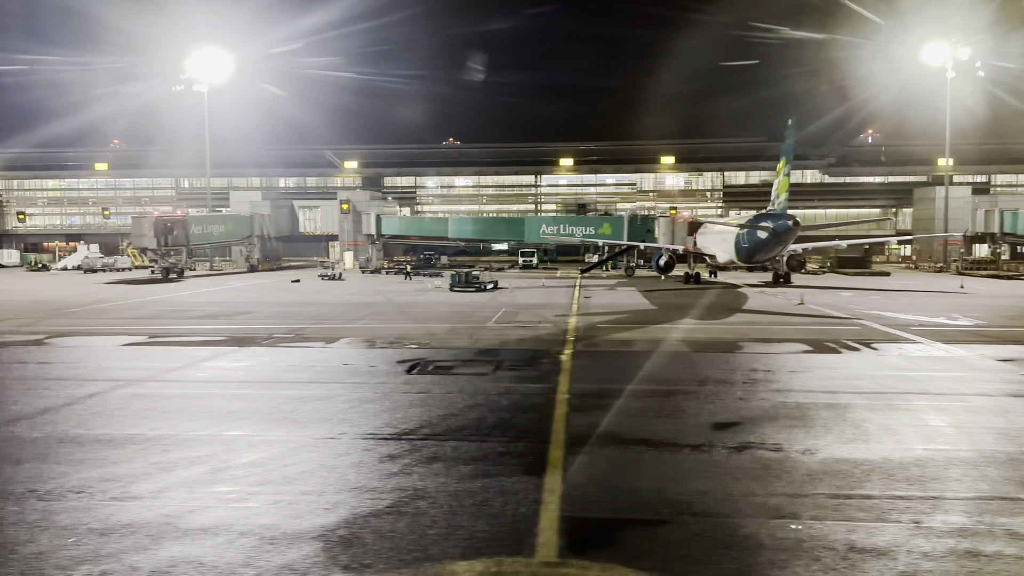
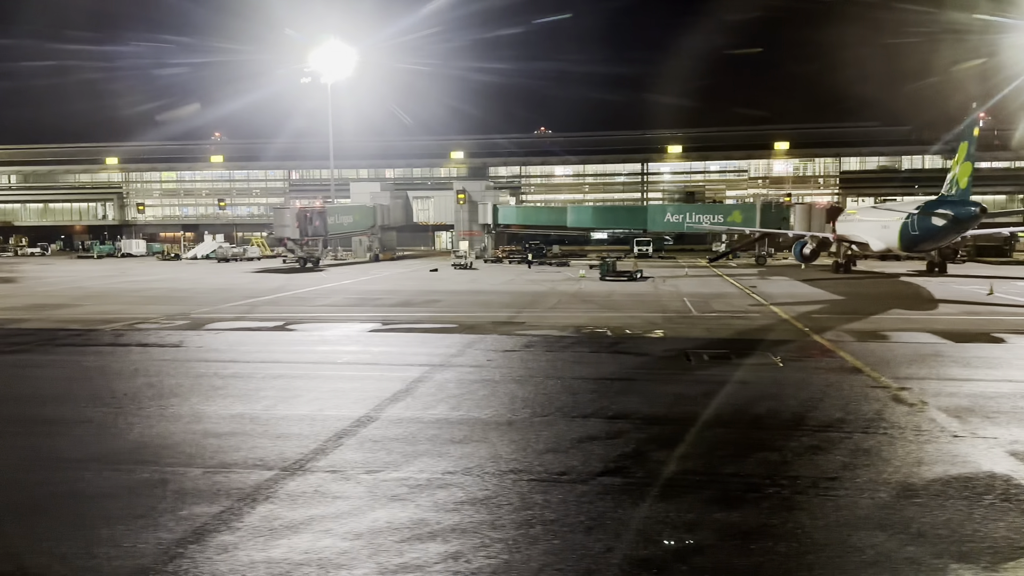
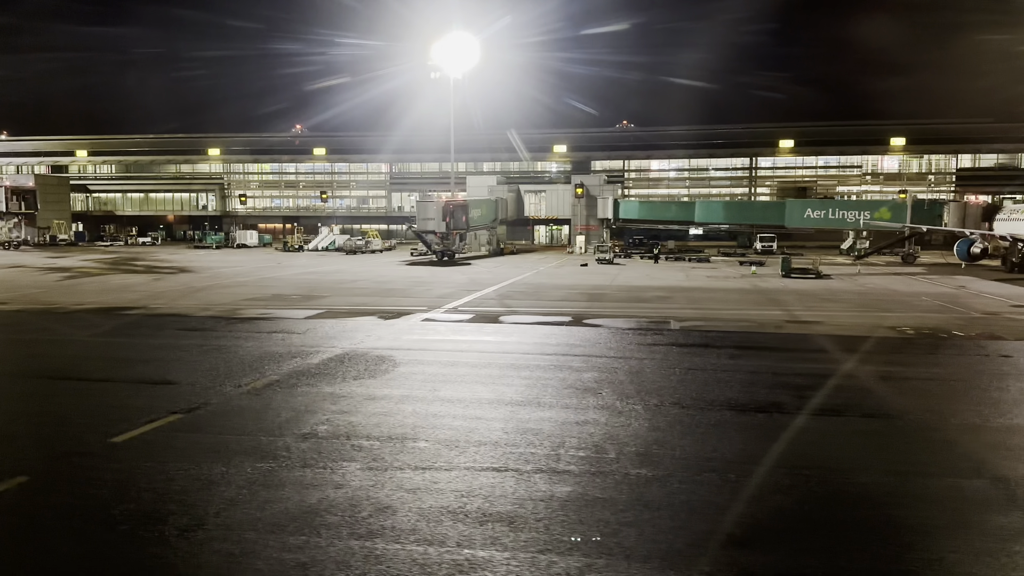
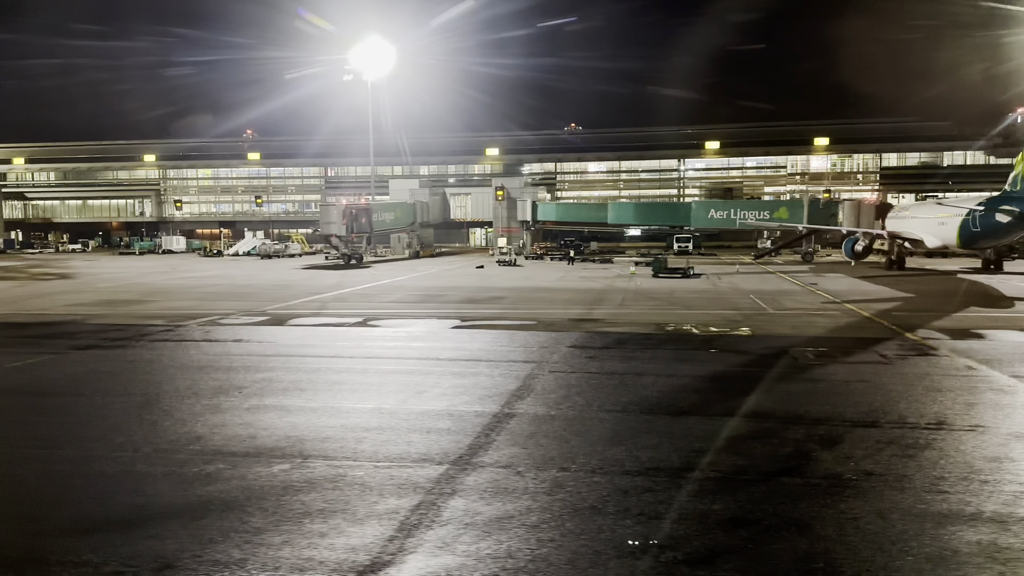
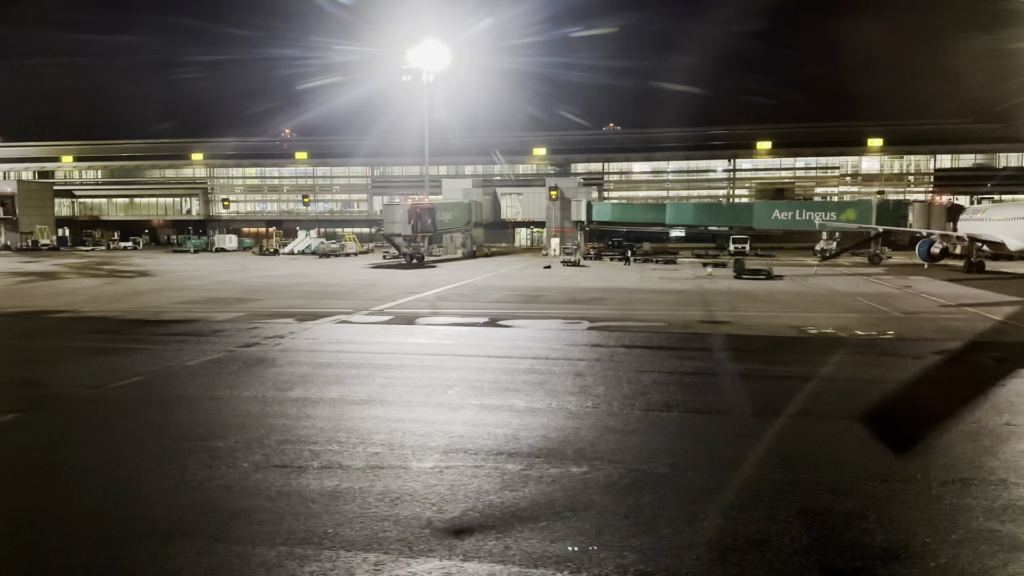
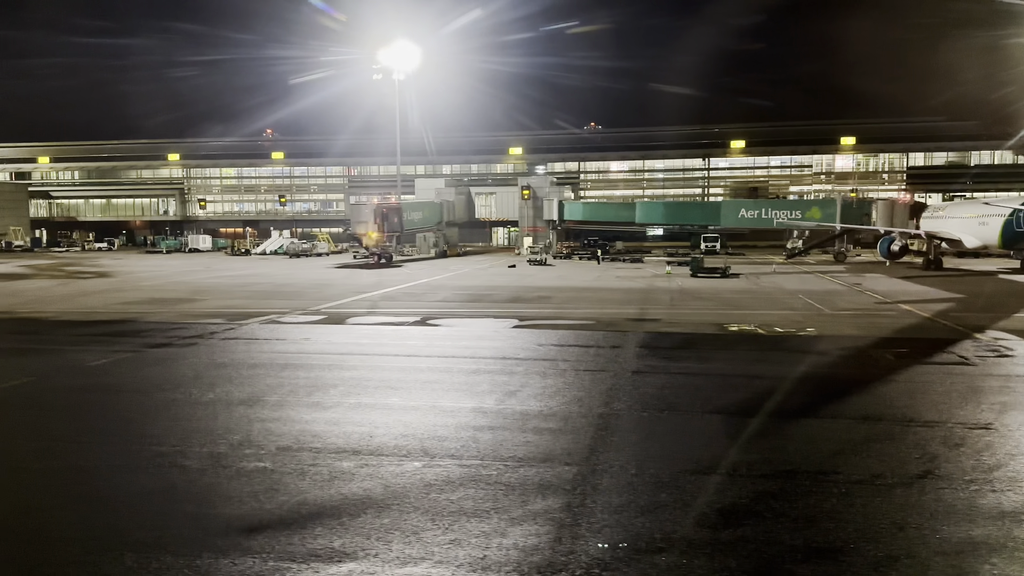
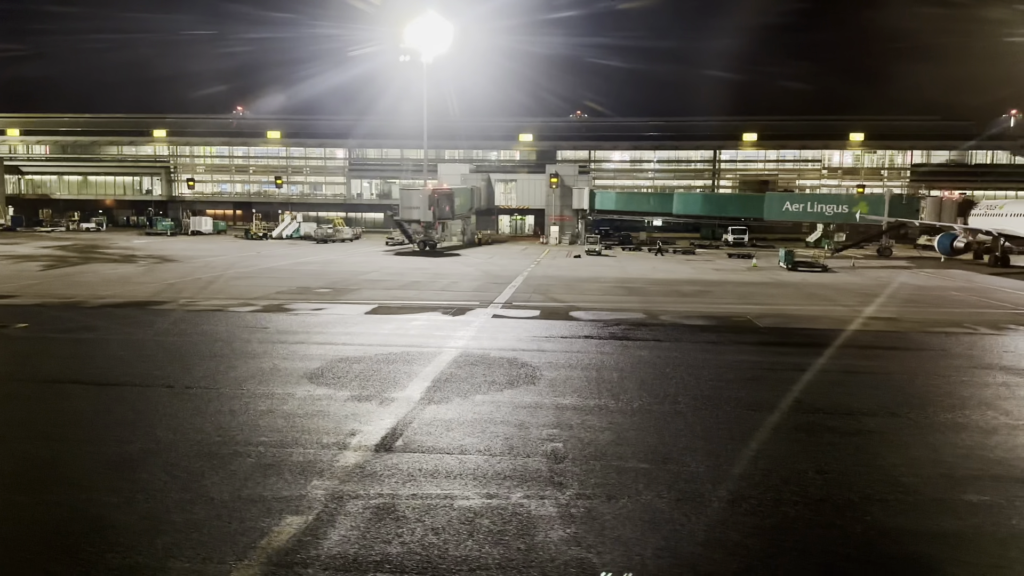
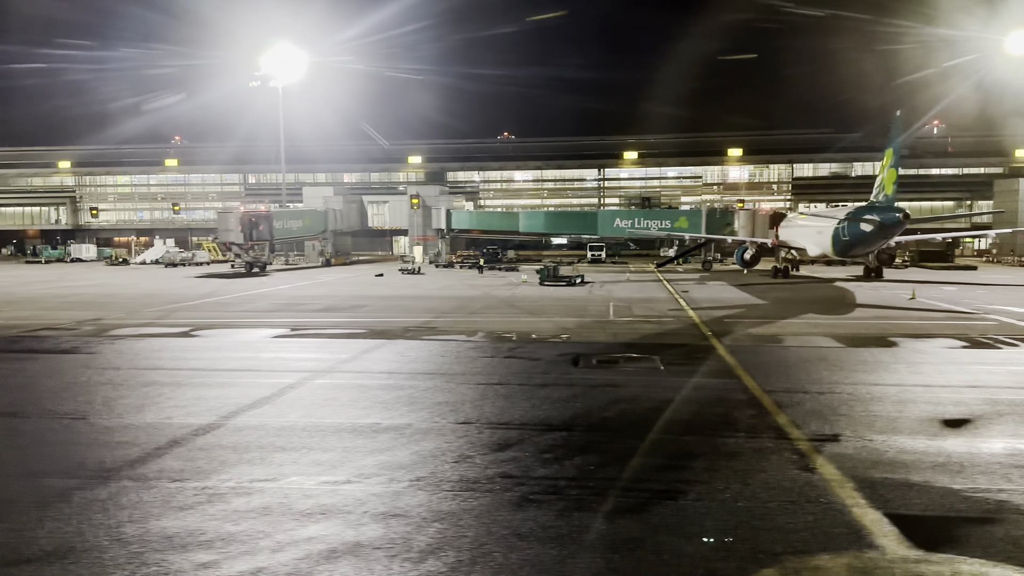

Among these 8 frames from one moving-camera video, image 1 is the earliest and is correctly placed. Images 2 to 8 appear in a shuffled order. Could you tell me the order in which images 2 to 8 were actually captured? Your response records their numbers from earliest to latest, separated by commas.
8, 2, 4, 6, 5, 3, 7
